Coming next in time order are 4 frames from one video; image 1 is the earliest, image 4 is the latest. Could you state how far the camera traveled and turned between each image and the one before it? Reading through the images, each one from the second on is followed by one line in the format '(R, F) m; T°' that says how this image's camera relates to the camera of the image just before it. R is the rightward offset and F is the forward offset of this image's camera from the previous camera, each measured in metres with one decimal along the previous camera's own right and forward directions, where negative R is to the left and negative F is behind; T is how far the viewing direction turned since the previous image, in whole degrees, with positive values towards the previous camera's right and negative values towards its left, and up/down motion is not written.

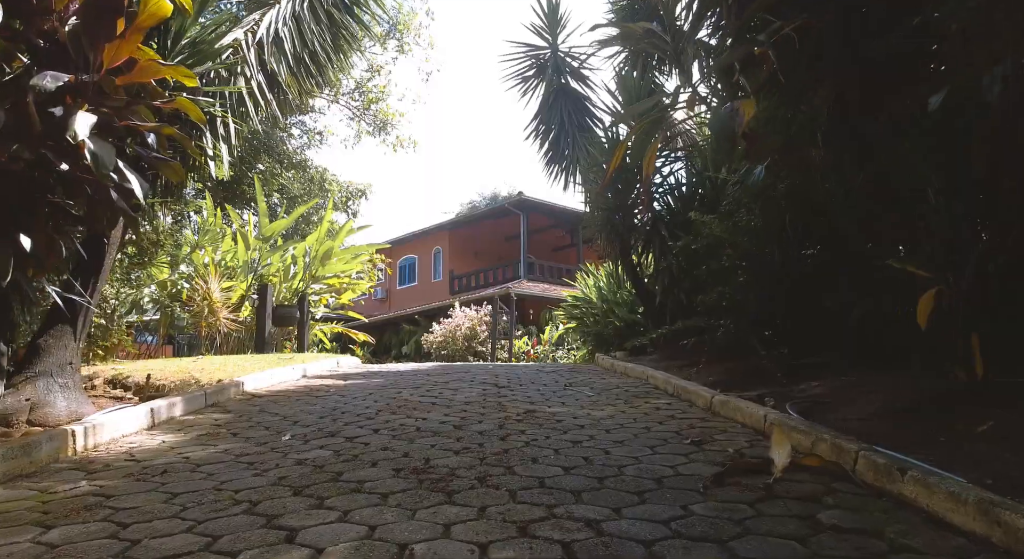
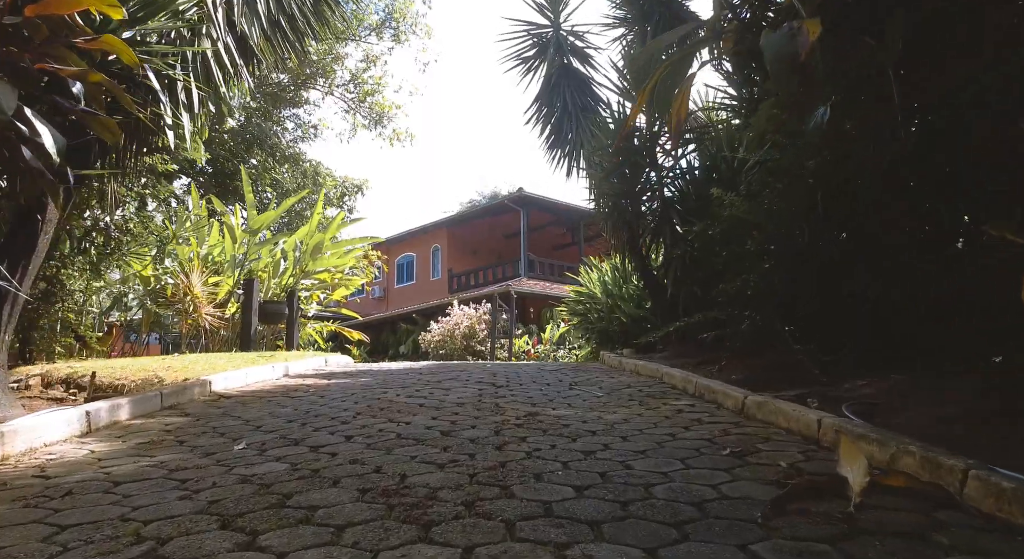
(0.0, +0.6) m; 0°
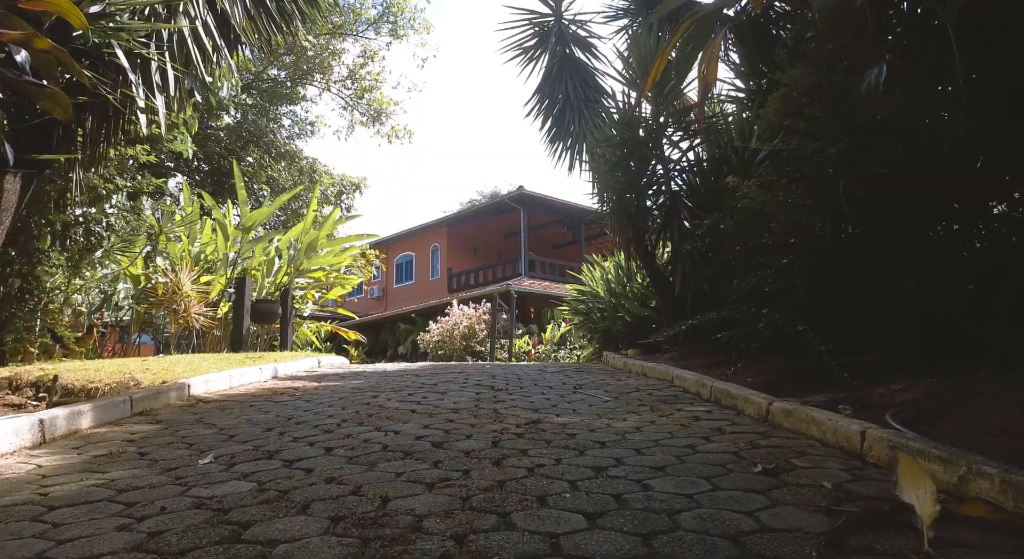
(0.0, +0.4) m; 0°
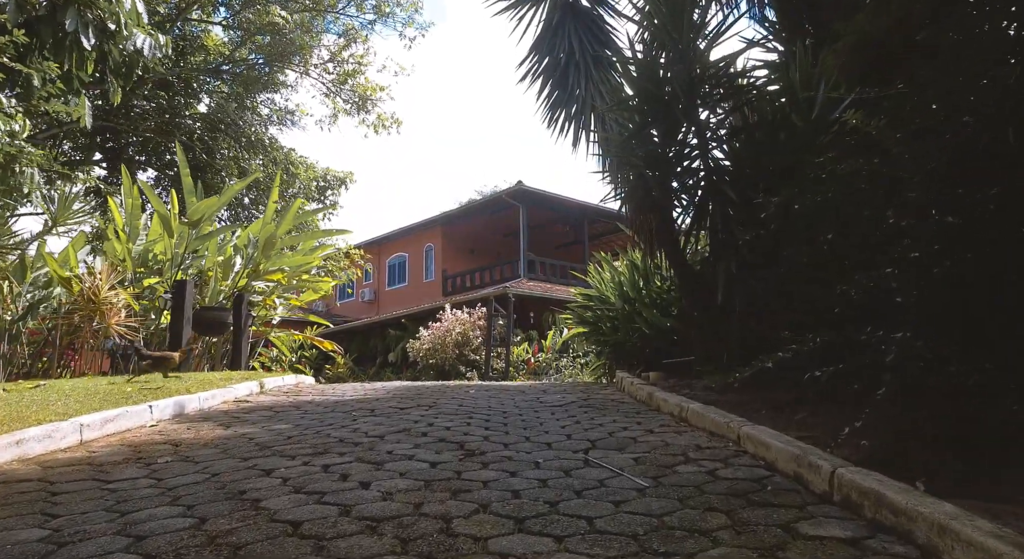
(+0.1, +1.9) m; 0°
